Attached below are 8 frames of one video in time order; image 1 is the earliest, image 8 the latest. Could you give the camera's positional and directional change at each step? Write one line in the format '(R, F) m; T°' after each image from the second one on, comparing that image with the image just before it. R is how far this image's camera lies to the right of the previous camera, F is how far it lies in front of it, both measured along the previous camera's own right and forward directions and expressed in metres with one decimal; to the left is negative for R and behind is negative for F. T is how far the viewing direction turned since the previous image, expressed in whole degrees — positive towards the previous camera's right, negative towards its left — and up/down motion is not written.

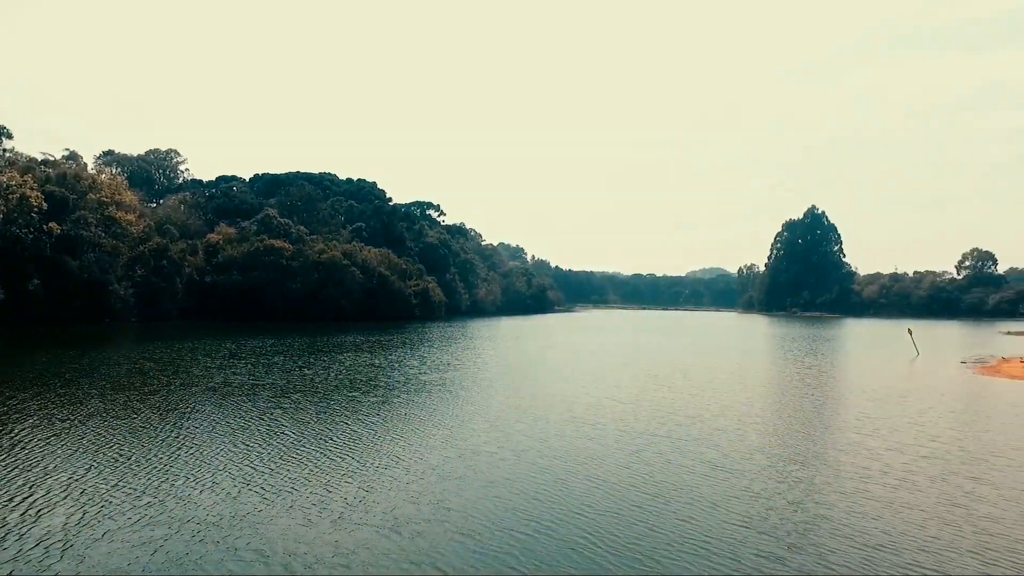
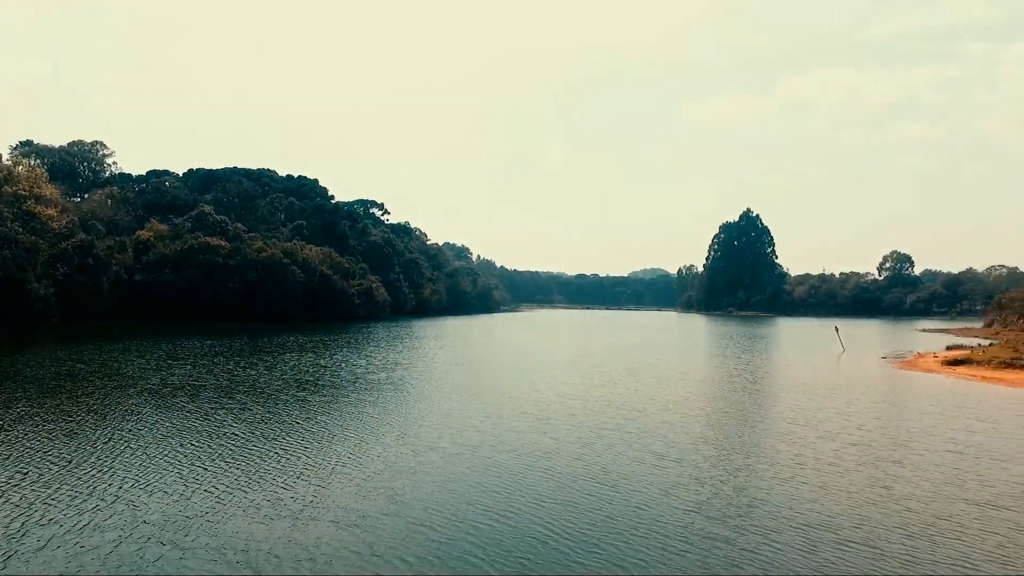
(-0.5, -0.4) m; +5°
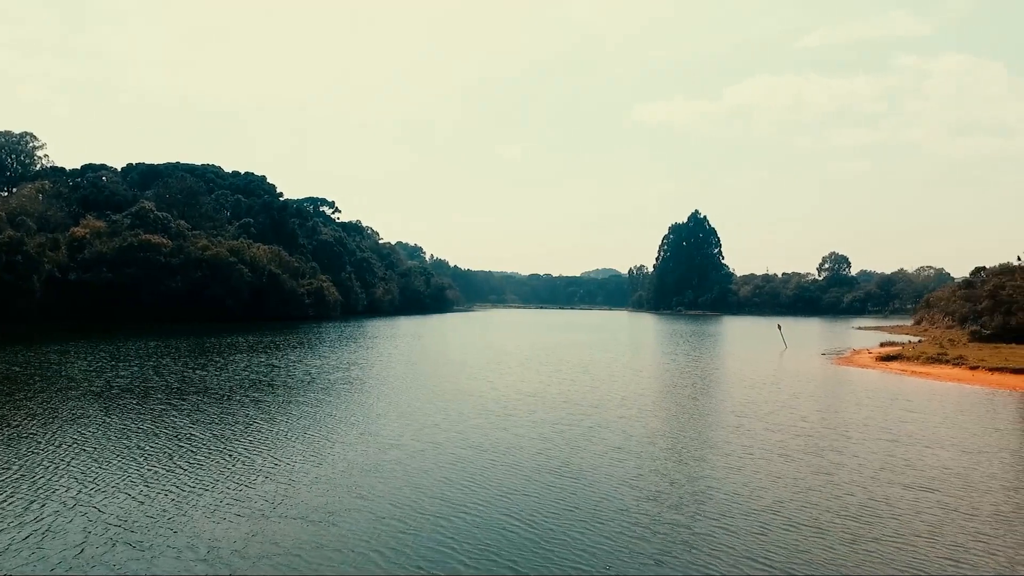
(-0.4, -0.4) m; +4°
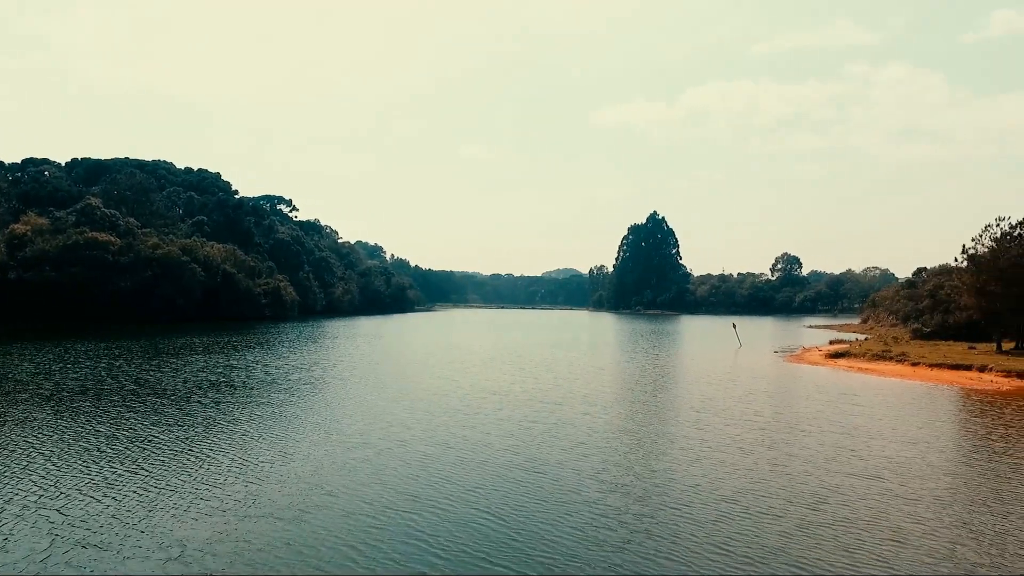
(-0.3, -0.3) m; +4°
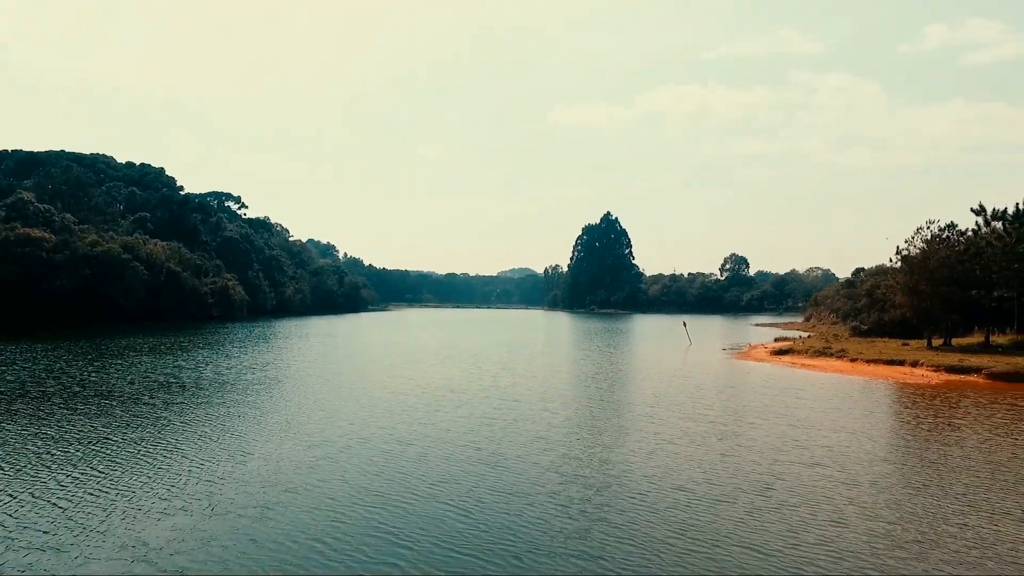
(-0.3, -0.4) m; +4°
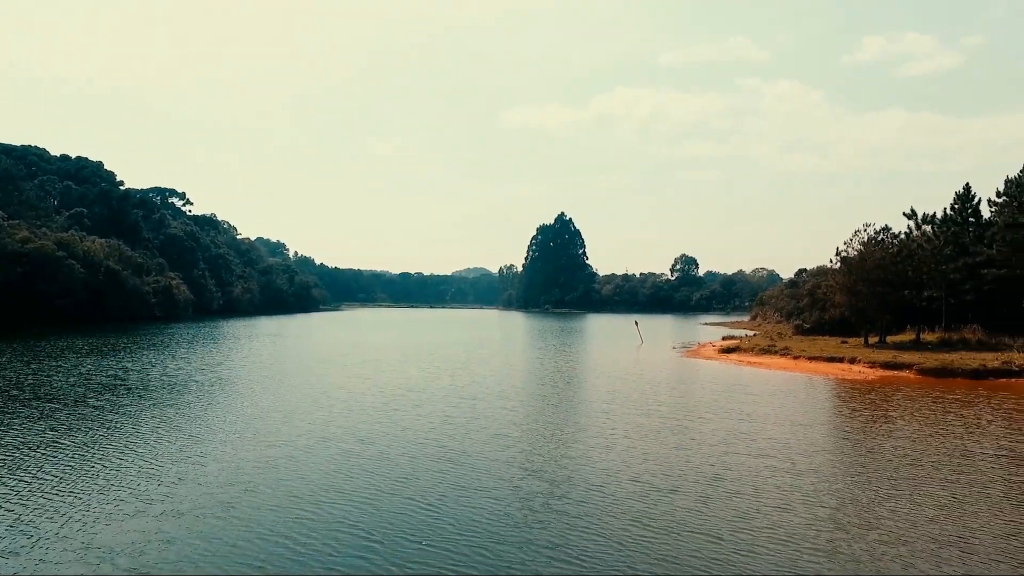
(-0.3, -0.4) m; +4°
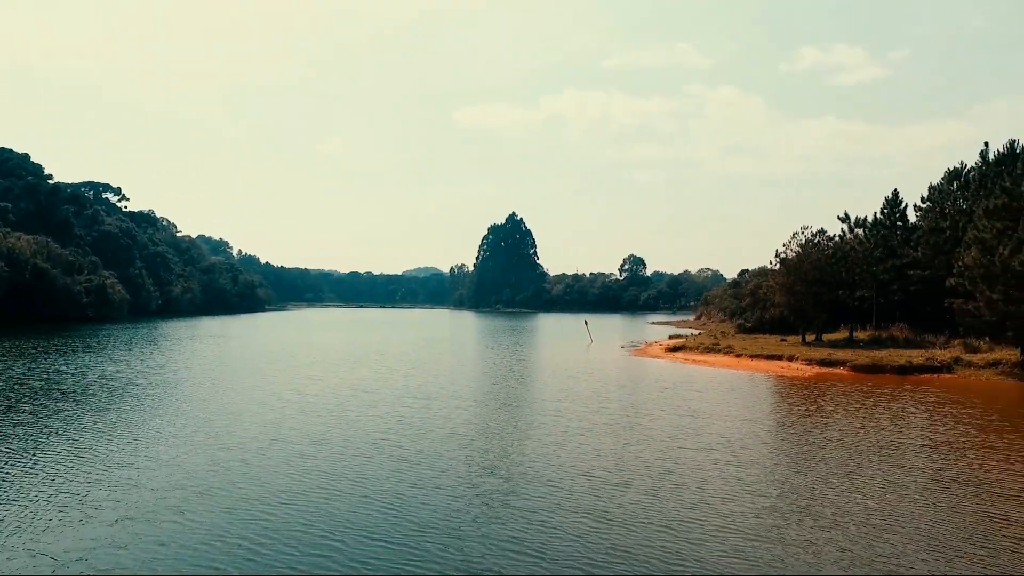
(-0.2, -0.4) m; +5°
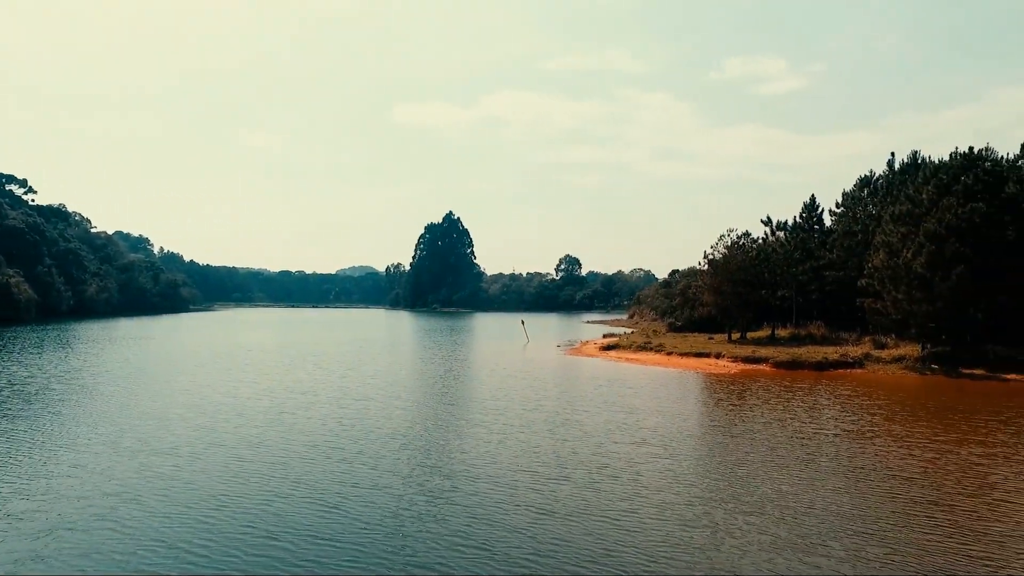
(-0.2, -0.4) m; +6°
